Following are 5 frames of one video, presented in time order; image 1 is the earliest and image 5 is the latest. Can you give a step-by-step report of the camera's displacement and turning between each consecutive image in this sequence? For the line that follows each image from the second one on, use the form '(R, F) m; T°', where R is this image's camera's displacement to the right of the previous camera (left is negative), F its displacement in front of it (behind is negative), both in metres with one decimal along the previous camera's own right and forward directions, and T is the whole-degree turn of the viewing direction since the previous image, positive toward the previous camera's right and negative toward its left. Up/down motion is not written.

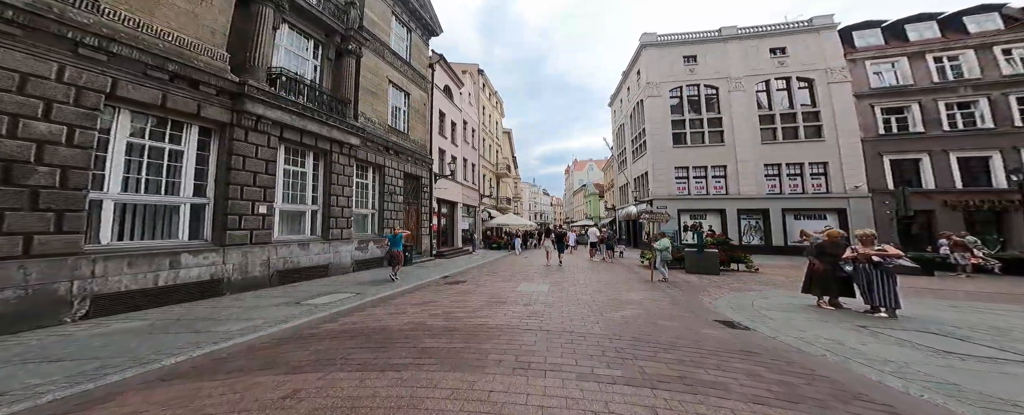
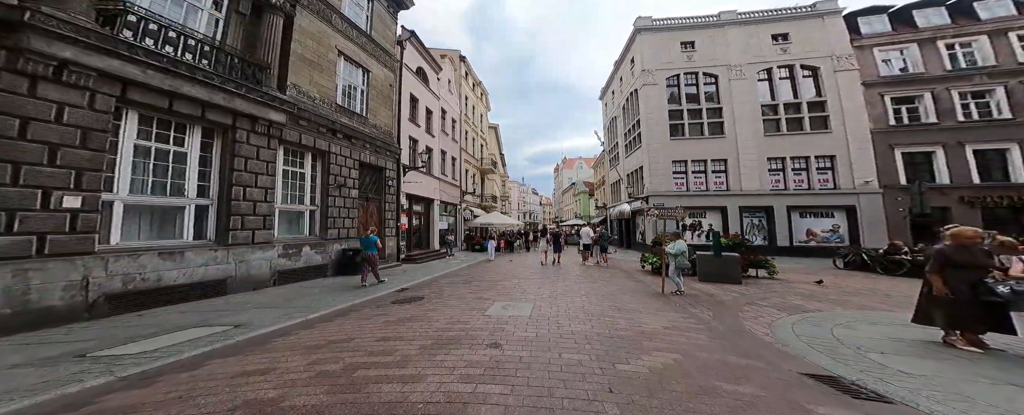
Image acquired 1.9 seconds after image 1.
(+0.4, +2.3) m; +2°
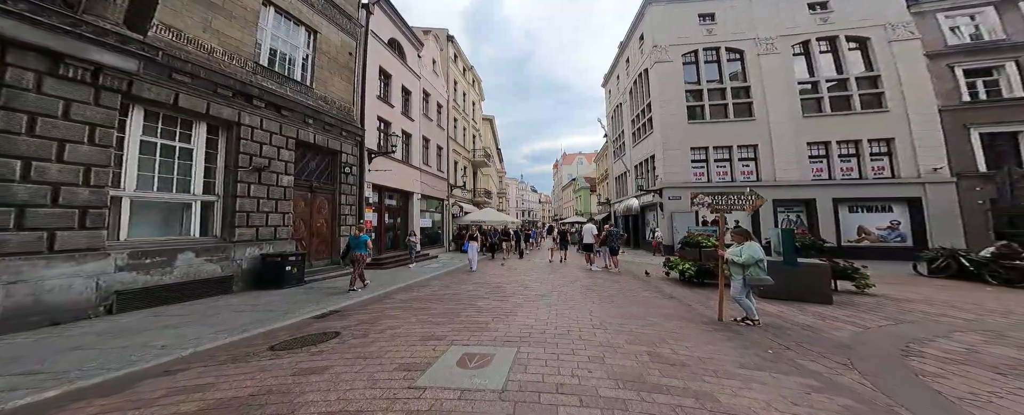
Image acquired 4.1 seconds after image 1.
(+0.5, +3.0) m; 0°
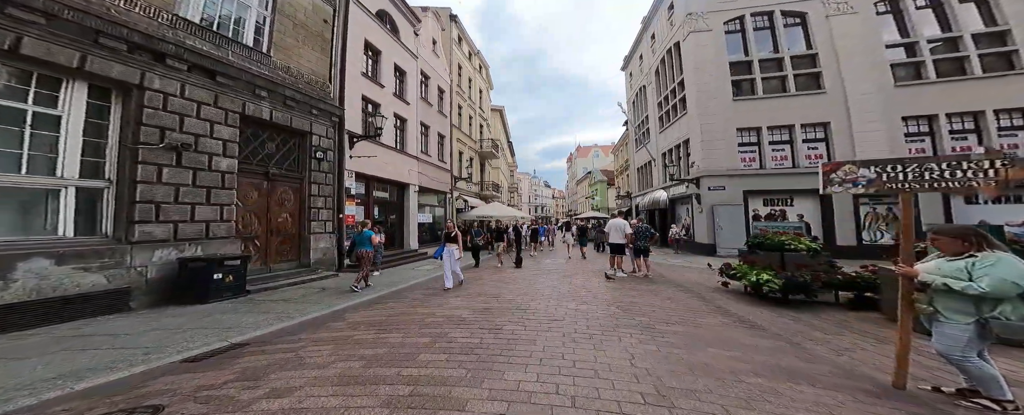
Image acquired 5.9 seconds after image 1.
(+0.4, +2.4) m; -4°
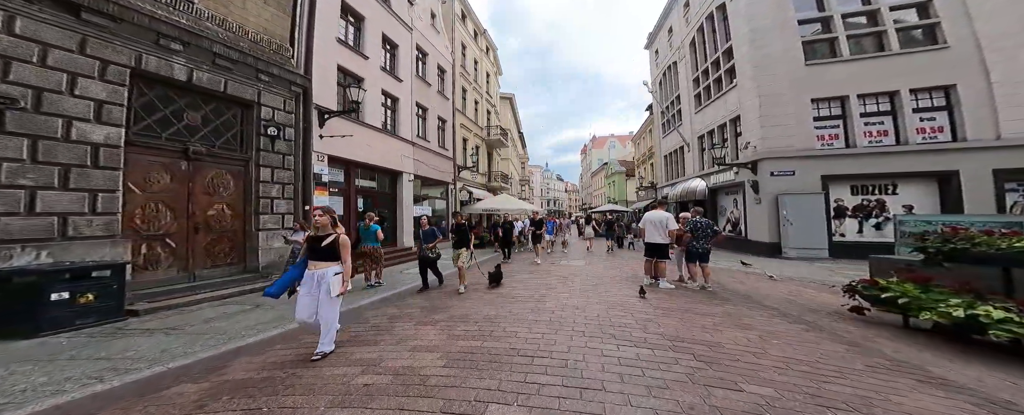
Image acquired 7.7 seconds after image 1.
(+0.3, +2.6) m; -4°
